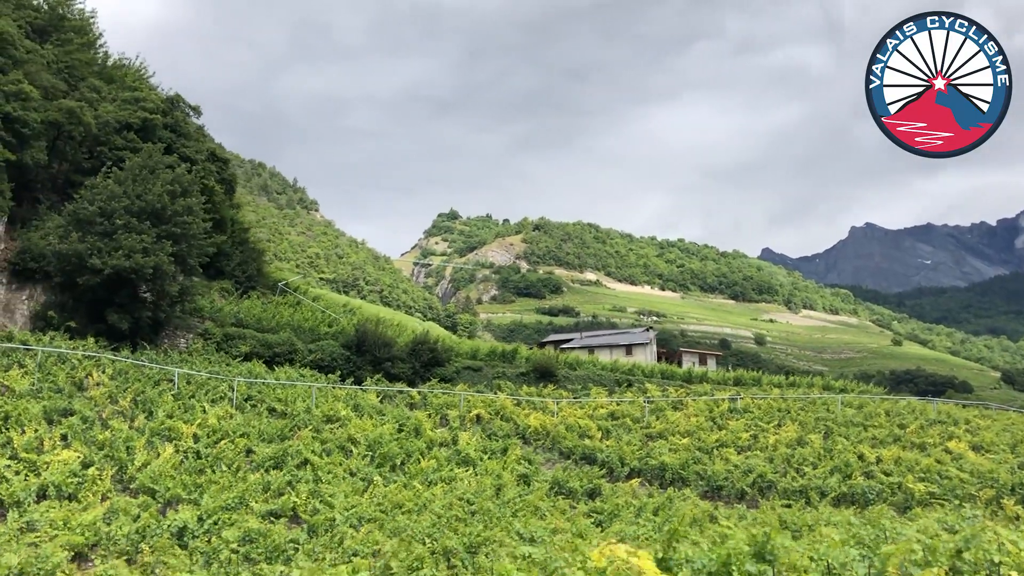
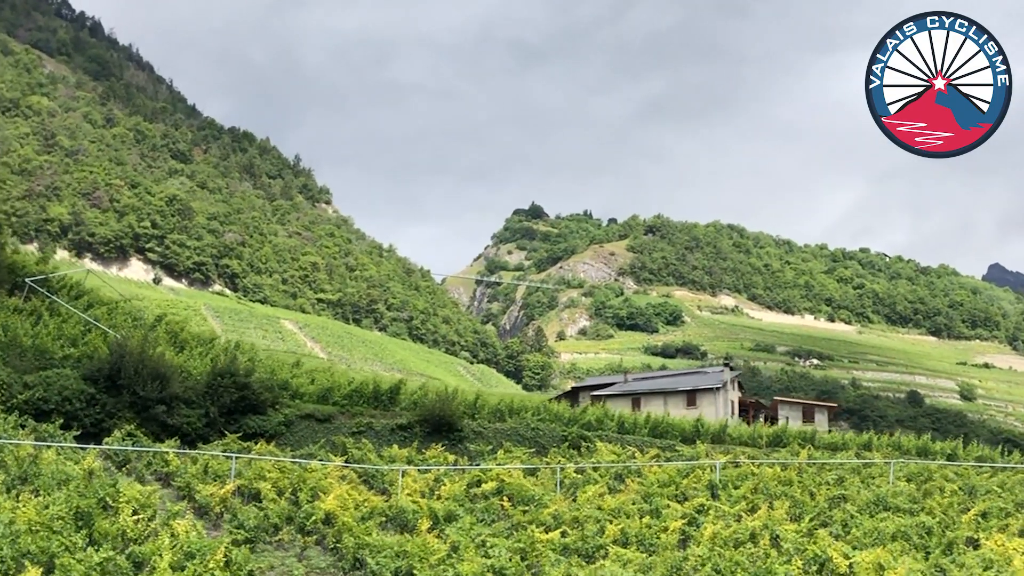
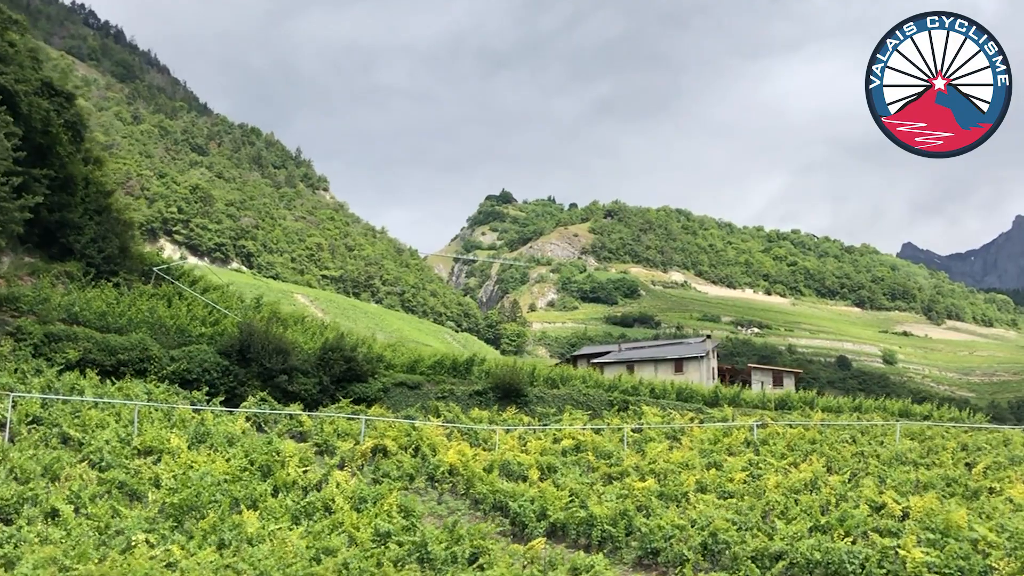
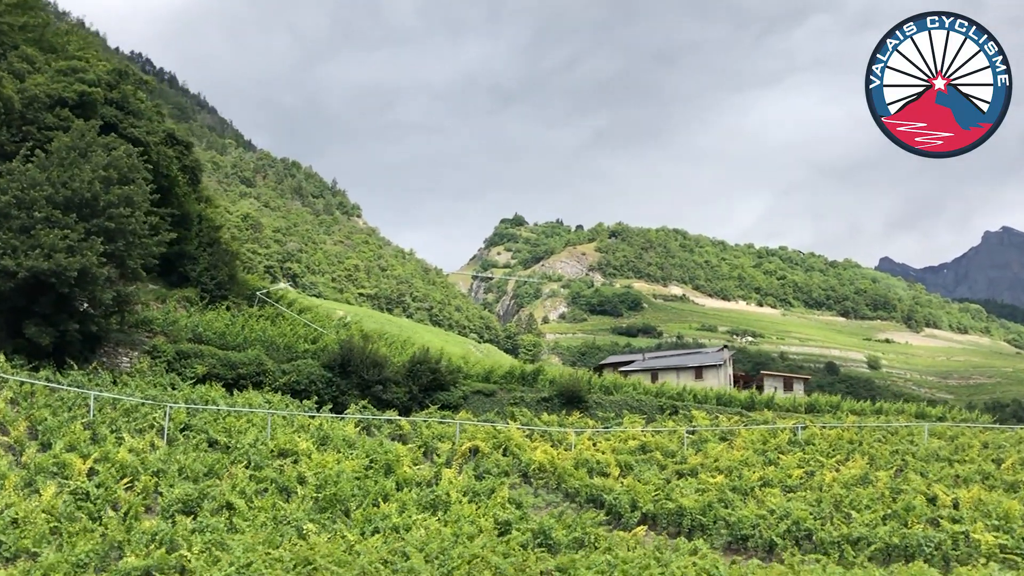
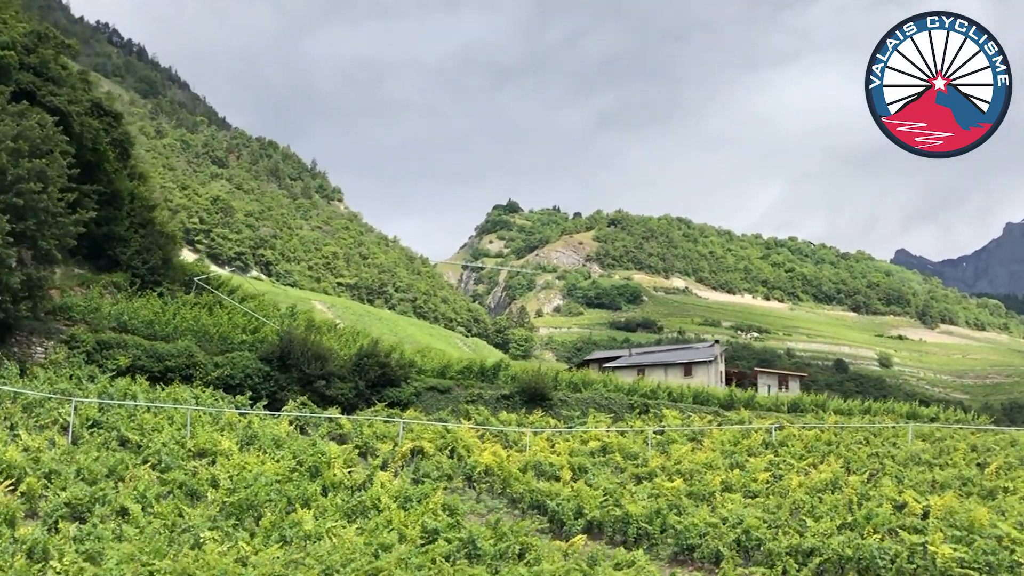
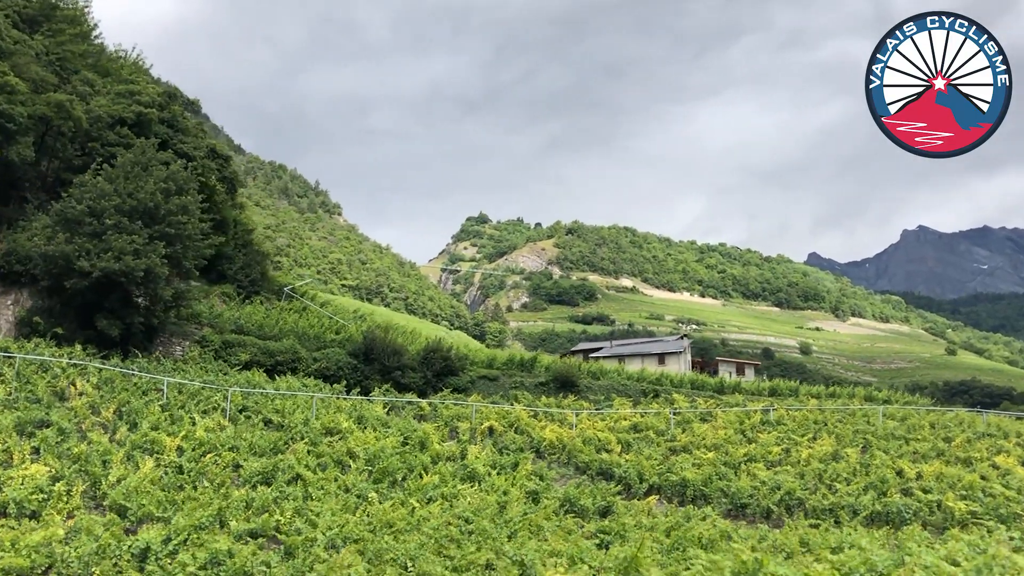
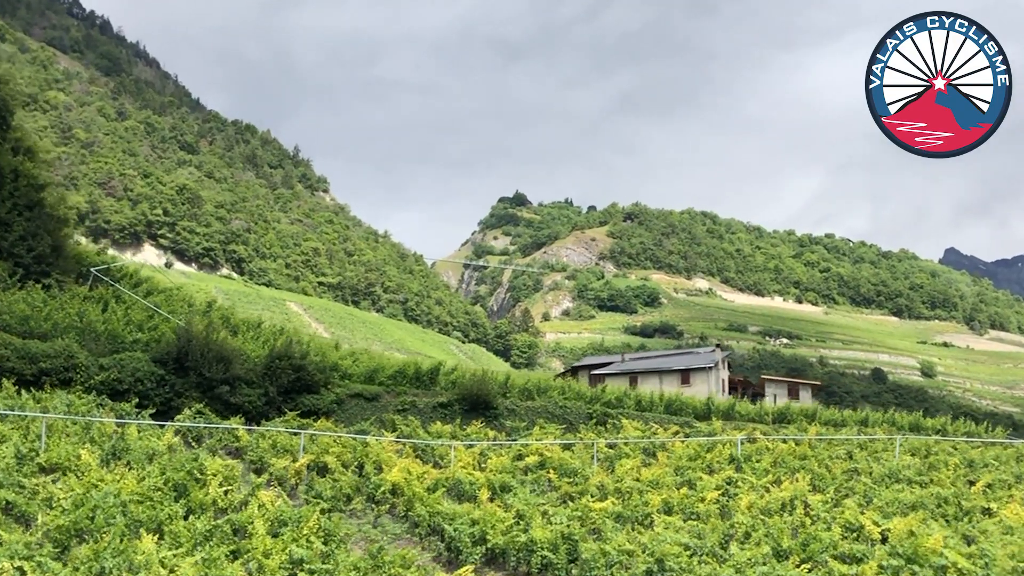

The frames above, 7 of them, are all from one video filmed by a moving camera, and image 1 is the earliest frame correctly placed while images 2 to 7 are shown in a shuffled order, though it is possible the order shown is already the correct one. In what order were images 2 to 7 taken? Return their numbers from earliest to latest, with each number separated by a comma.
6, 4, 5, 3, 7, 2
